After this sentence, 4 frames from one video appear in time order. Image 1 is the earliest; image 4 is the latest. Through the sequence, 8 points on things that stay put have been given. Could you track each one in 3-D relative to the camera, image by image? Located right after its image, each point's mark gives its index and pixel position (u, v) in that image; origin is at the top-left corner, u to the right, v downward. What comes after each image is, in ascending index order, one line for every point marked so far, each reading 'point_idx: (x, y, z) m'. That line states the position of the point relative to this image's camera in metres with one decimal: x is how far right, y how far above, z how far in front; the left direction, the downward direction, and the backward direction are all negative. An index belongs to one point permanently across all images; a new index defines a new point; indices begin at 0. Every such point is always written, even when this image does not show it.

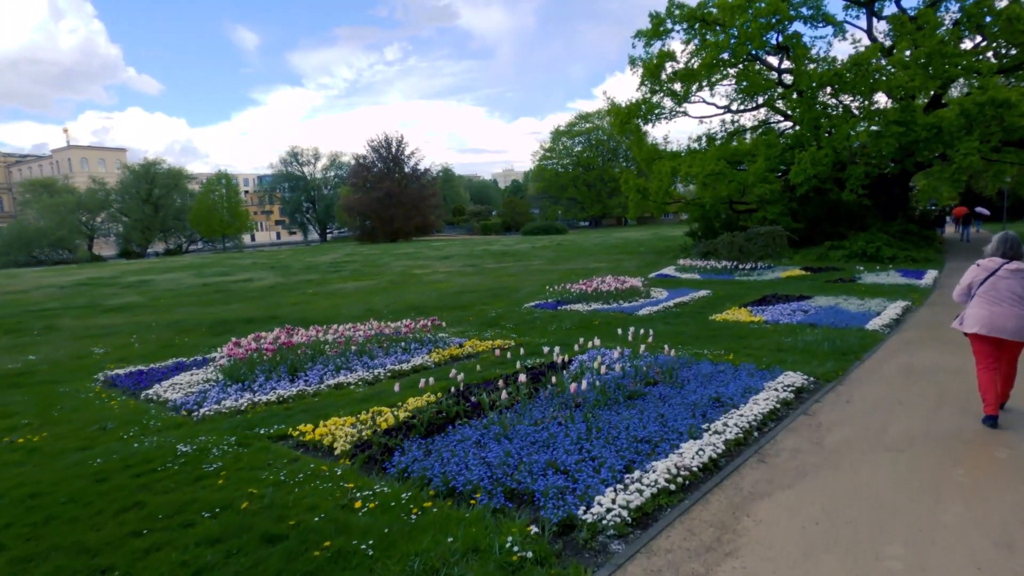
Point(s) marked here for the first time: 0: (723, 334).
0: (+3.7, -0.8, +10.2) m
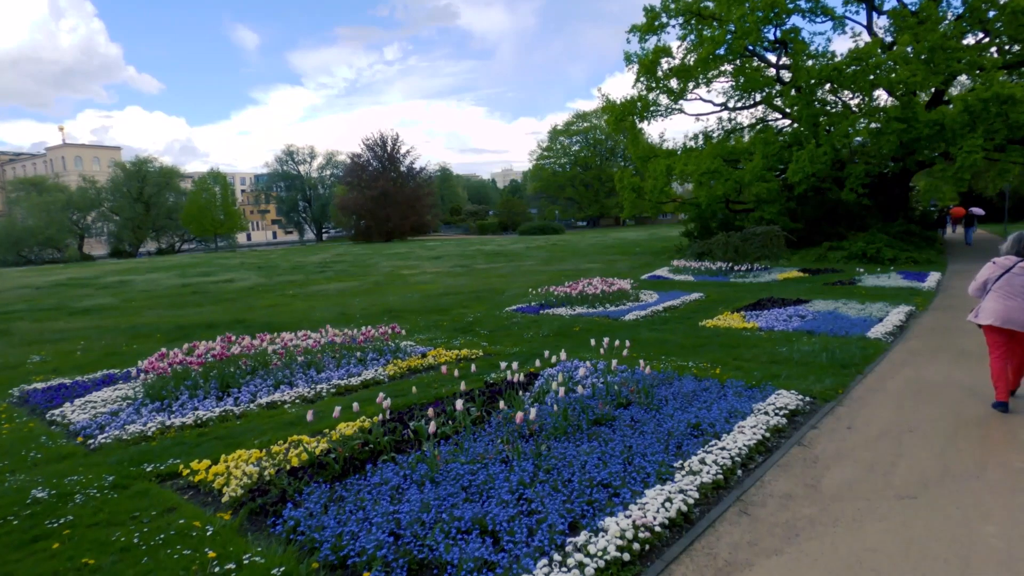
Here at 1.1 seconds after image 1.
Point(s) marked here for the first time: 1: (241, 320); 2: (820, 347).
0: (+3.2, -0.9, +9.3) m
1: (-6.9, -0.8, +14.8) m
2: (+4.7, -0.9, +8.8) m
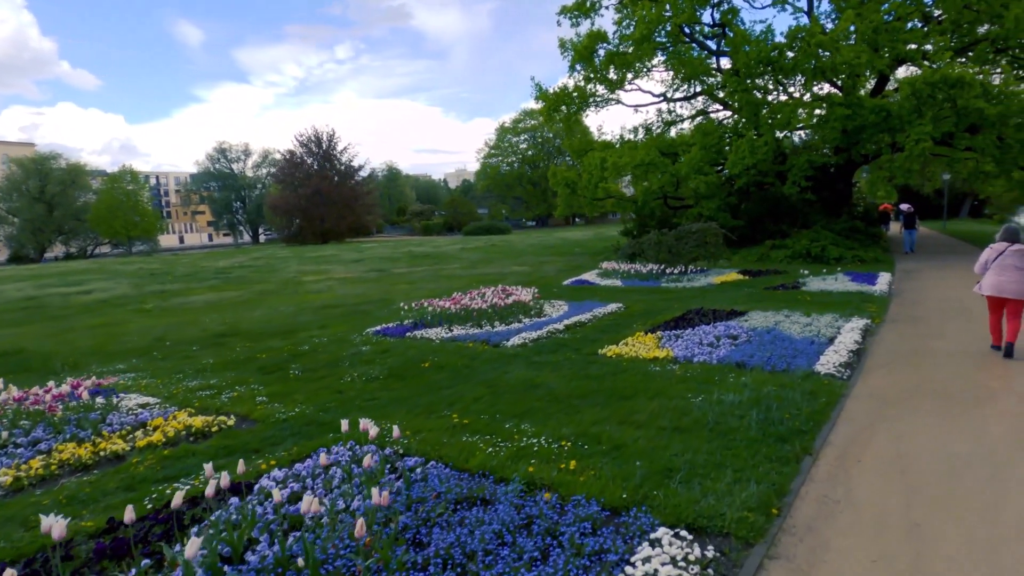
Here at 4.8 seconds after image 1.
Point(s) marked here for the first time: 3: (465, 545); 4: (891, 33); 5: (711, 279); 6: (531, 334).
0: (+1.0, -1.1, +6.4) m
1: (-9.6, -1.2, +11.1) m
2: (+2.5, -1.1, +6.0) m
3: (-0.2, -1.3, +3.1) m
4: (+12.7, +8.6, +19.3) m
5: (+6.0, +0.3, +17.4) m
6: (+0.4, -0.8, +10.1) m
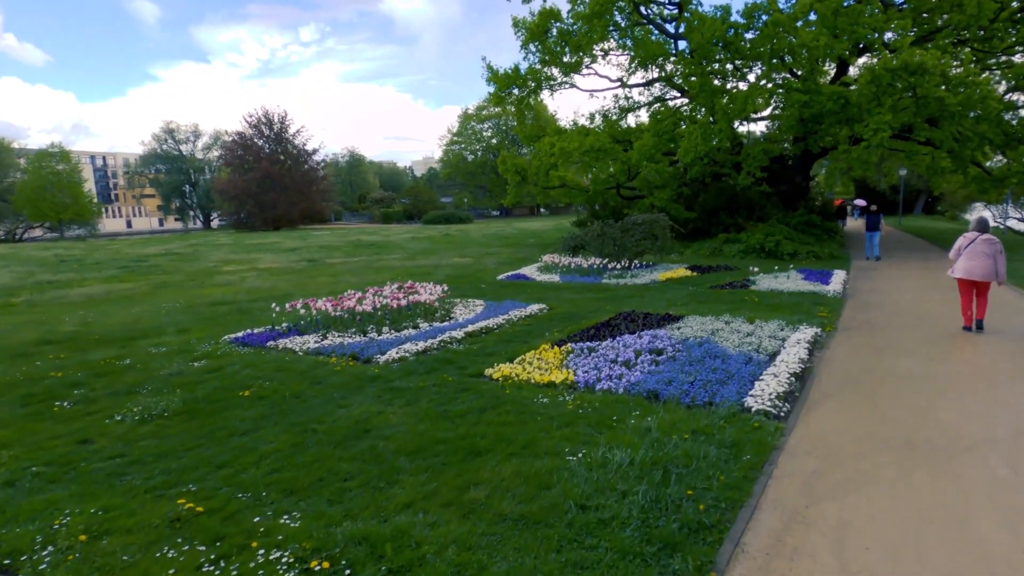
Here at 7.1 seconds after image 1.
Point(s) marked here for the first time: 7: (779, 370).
0: (-0.5, -1.2, +4.6) m
1: (-11.3, -1.1, +8.7) m
2: (+1.0, -1.2, +4.3) m
3: (-1.5, -1.5, +1.2) m
4: (+10.6, +8.6, +17.9) m
5: (+3.9, +0.3, +15.9) m
6: (-1.3, -0.8, +8.3) m
7: (+3.0, -0.9, +6.5) m
